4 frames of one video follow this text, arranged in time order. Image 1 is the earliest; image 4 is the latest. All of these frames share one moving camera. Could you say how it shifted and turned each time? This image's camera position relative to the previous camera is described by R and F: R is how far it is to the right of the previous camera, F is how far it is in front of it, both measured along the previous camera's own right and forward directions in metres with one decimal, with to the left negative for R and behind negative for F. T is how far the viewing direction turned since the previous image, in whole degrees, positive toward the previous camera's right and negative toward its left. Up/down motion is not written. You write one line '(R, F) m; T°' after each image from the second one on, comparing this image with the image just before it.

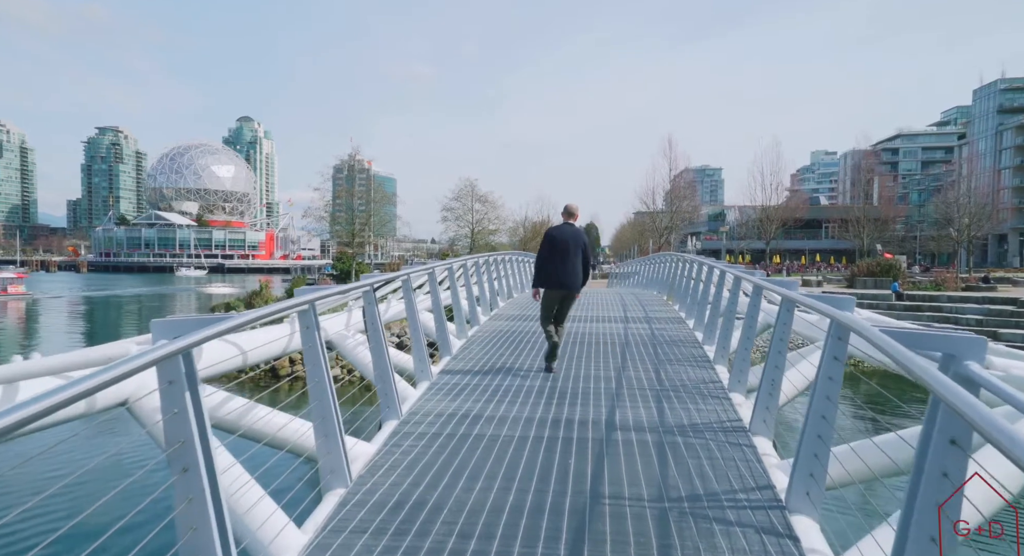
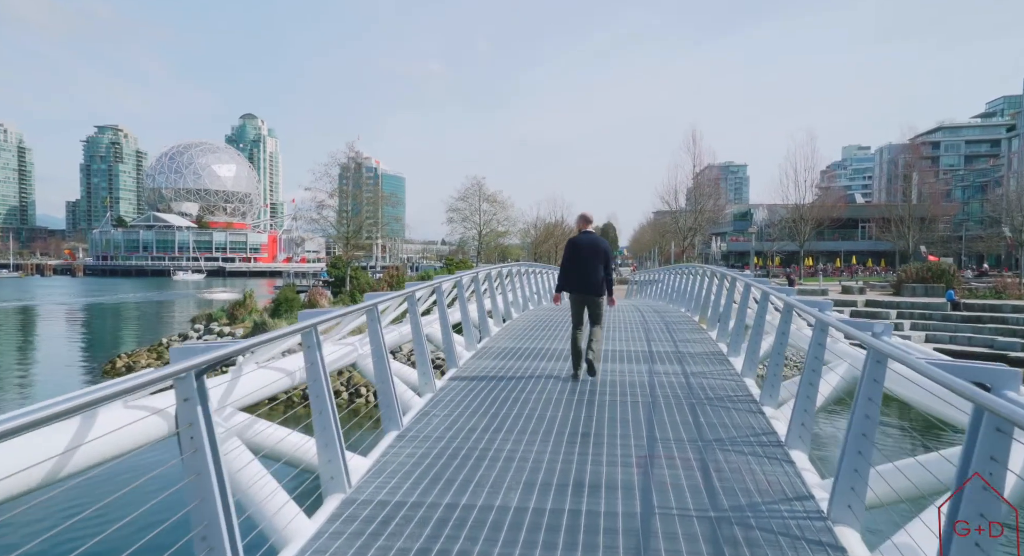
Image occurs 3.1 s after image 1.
(+0.2, +1.0) m; -2°
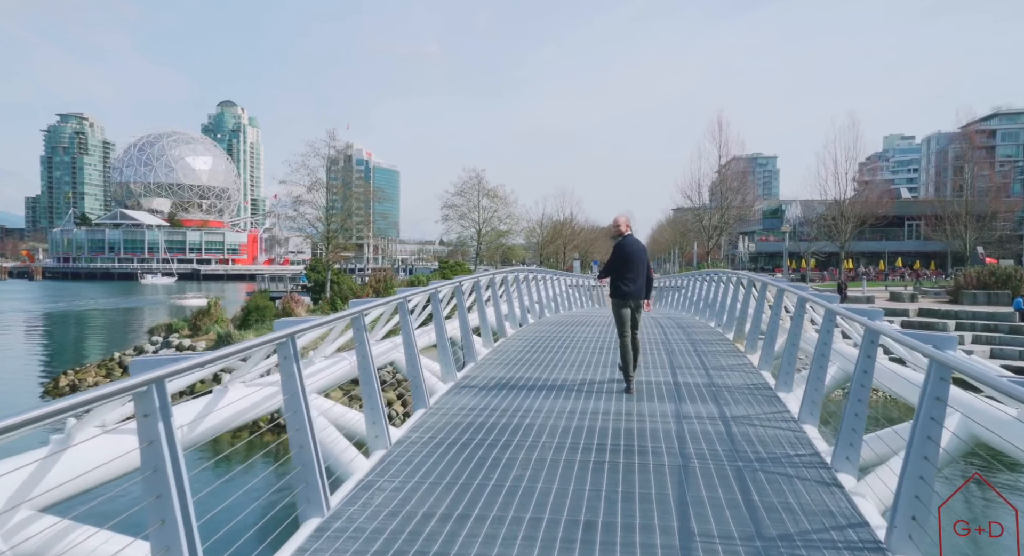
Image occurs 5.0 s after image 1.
(+0.3, +1.9) m; -1°
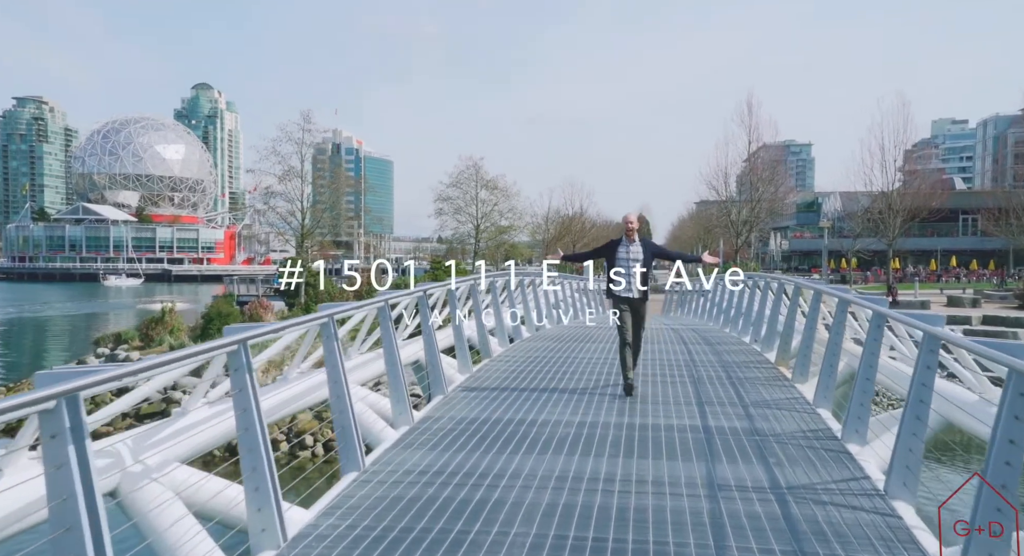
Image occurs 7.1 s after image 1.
(+0.4, +1.8) m; -2°
